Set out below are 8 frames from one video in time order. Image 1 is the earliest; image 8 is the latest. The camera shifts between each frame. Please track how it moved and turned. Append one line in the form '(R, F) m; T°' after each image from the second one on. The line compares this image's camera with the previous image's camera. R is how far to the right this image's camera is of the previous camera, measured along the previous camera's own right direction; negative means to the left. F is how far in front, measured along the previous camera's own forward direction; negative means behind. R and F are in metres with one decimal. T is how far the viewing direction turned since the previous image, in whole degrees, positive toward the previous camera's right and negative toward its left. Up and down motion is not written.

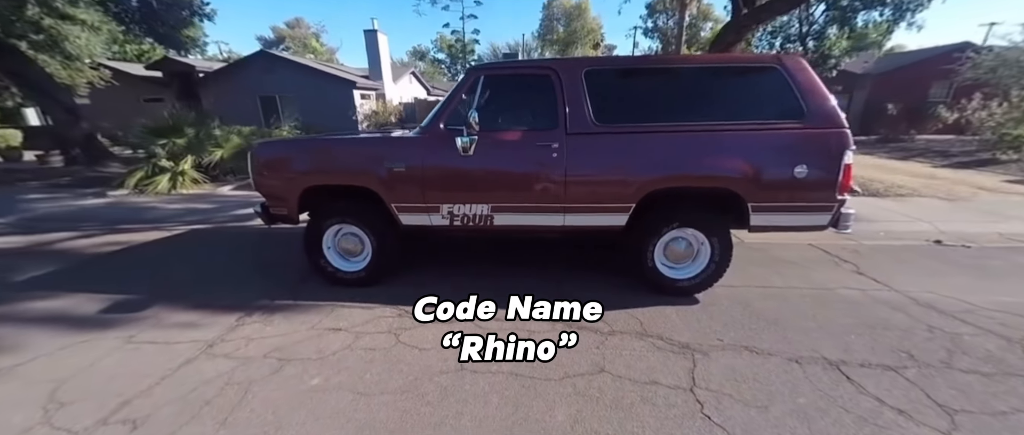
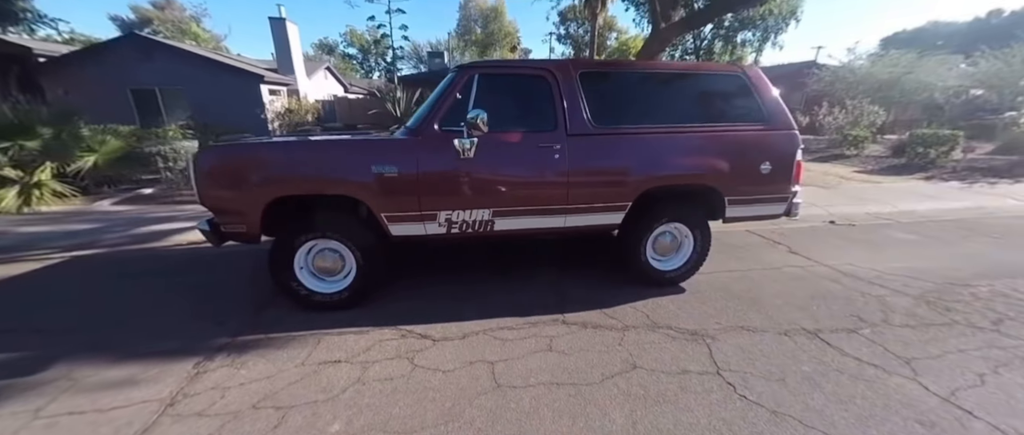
(-0.7, +0.2) m; +13°
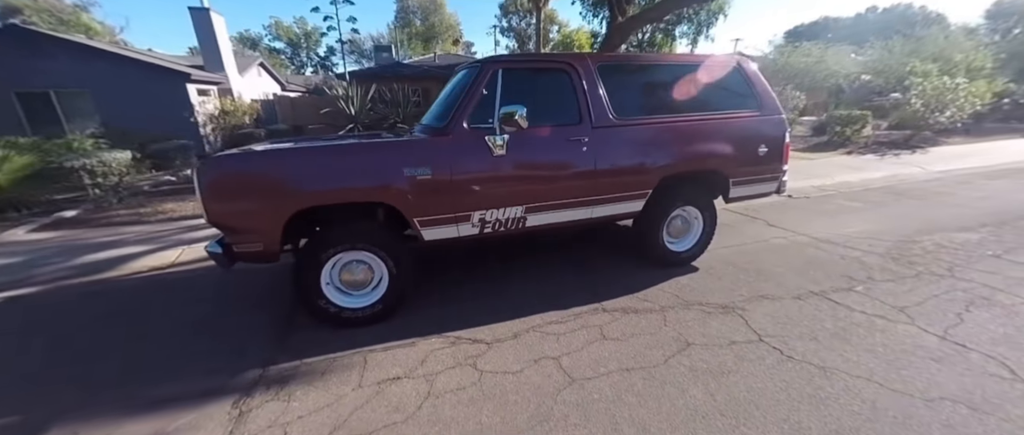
(-0.7, +0.1) m; +9°
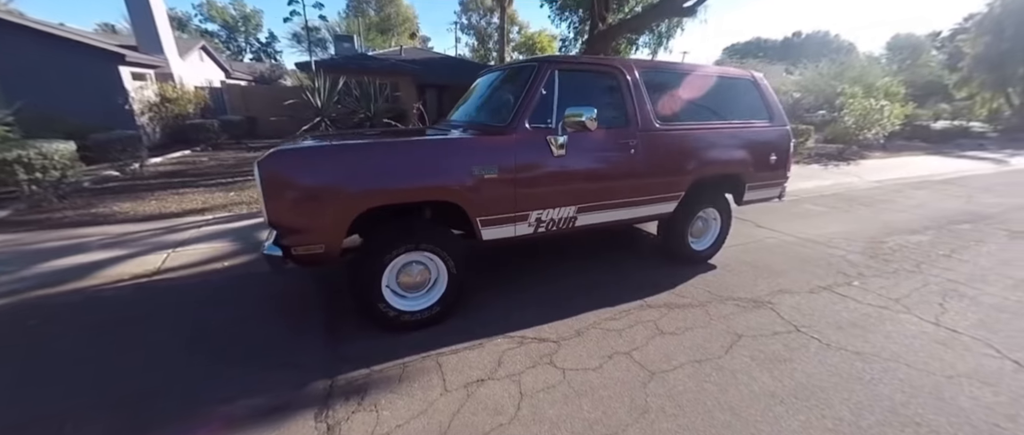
(-0.9, 0.0) m; +8°
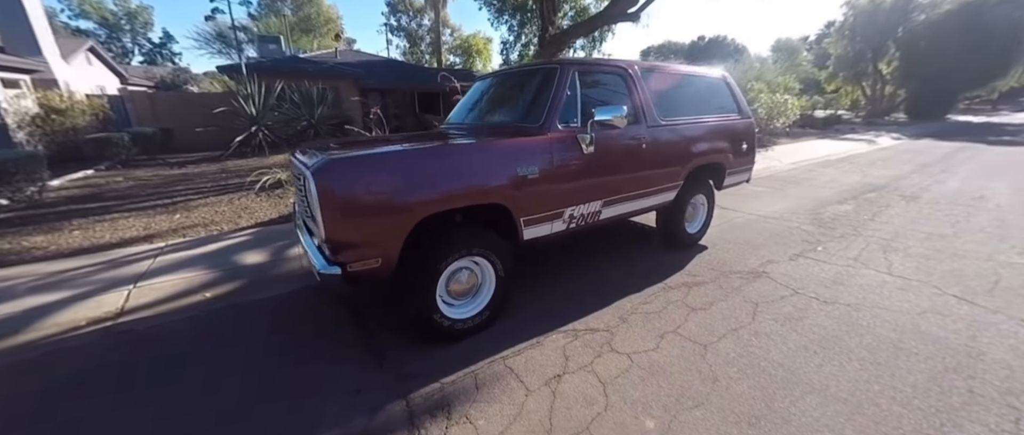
(-0.8, 0.0) m; +10°
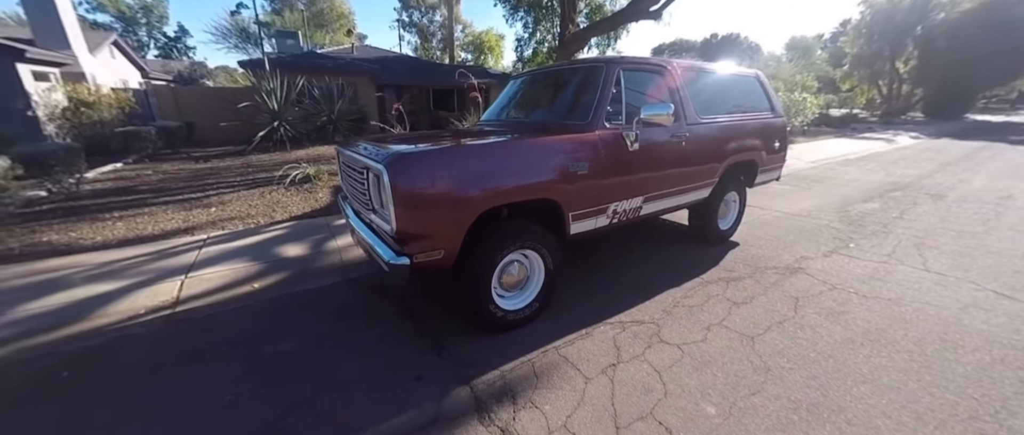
(-0.3, -0.1) m; -1°
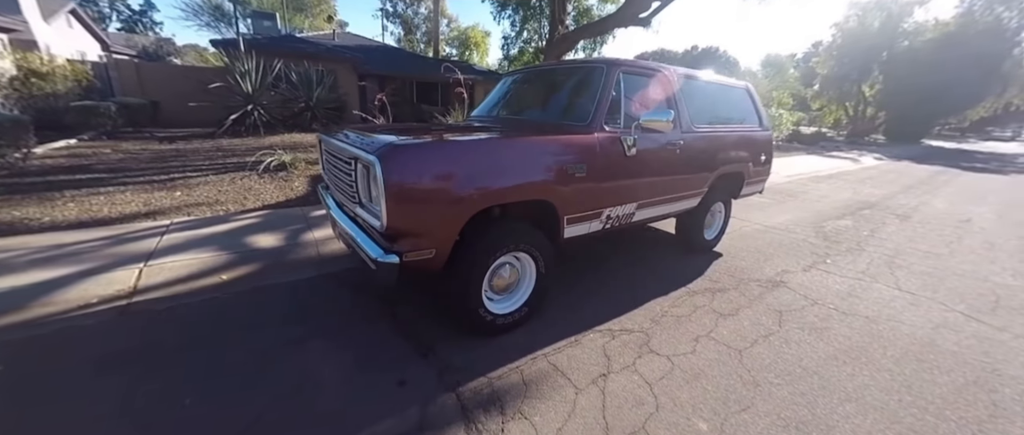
(-0.1, +0.1) m; +3°
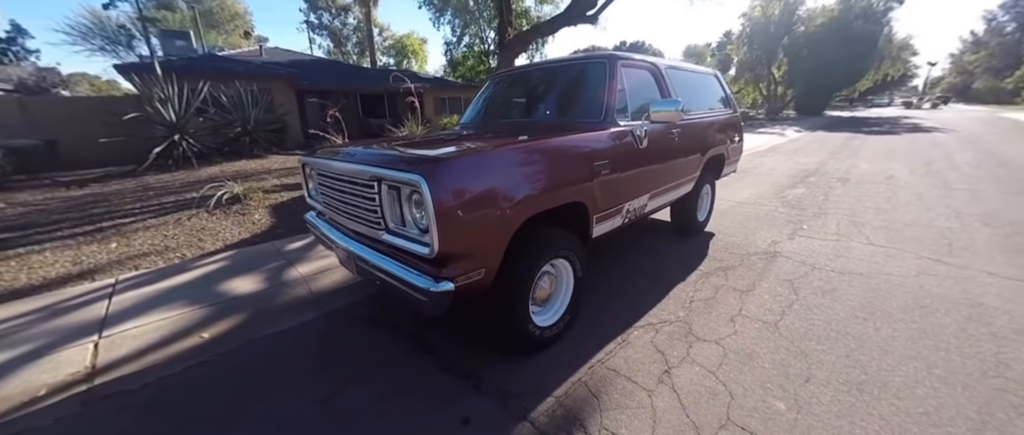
(-0.5, +0.2) m; +8°
